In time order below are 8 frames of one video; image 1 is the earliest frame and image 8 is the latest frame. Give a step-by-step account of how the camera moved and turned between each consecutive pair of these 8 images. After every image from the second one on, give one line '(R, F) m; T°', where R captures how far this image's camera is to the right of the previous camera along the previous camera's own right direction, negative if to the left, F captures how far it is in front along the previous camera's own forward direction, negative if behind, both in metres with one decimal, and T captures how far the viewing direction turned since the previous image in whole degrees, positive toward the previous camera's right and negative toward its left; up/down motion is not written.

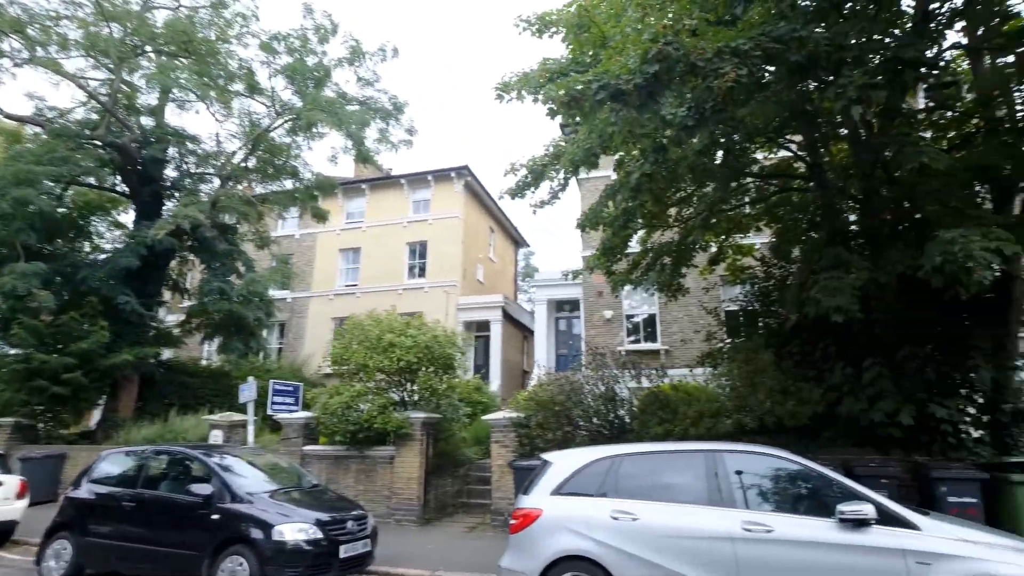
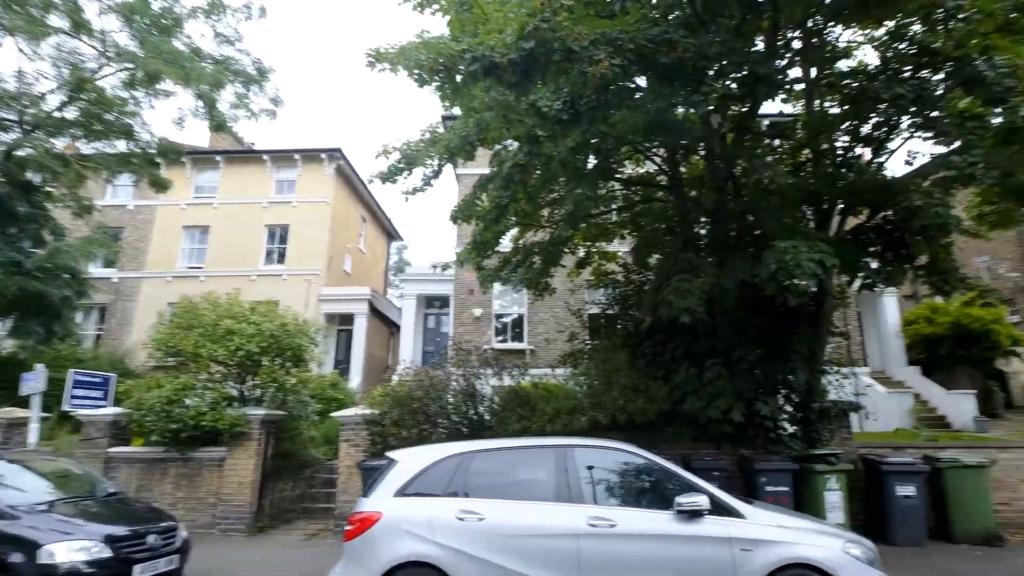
(+0.2, +0.4) m; +13°
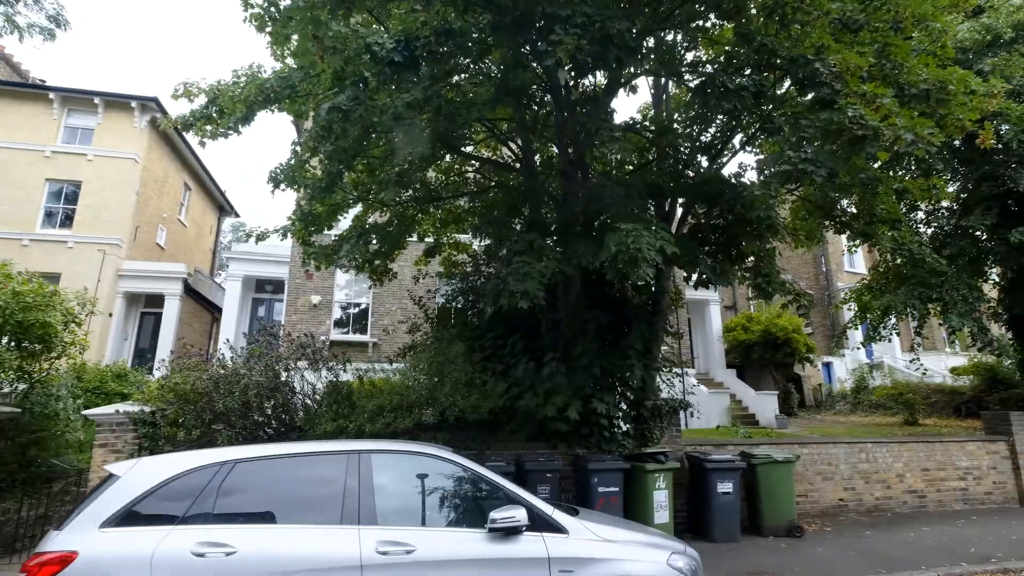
(+0.5, +0.9) m; +15°
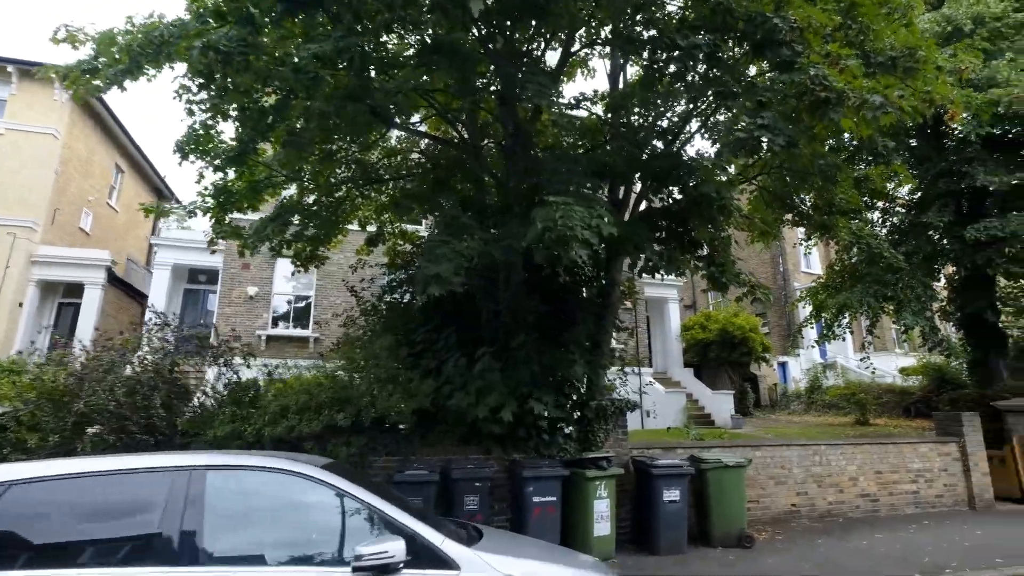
(+0.5, +0.8) m; +4°
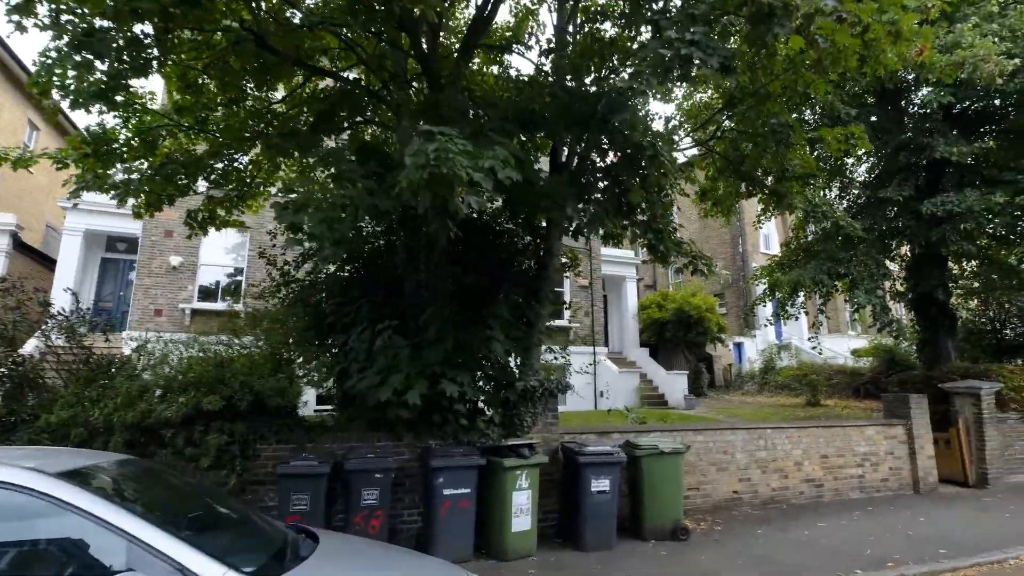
(+0.7, +0.8) m; +3°
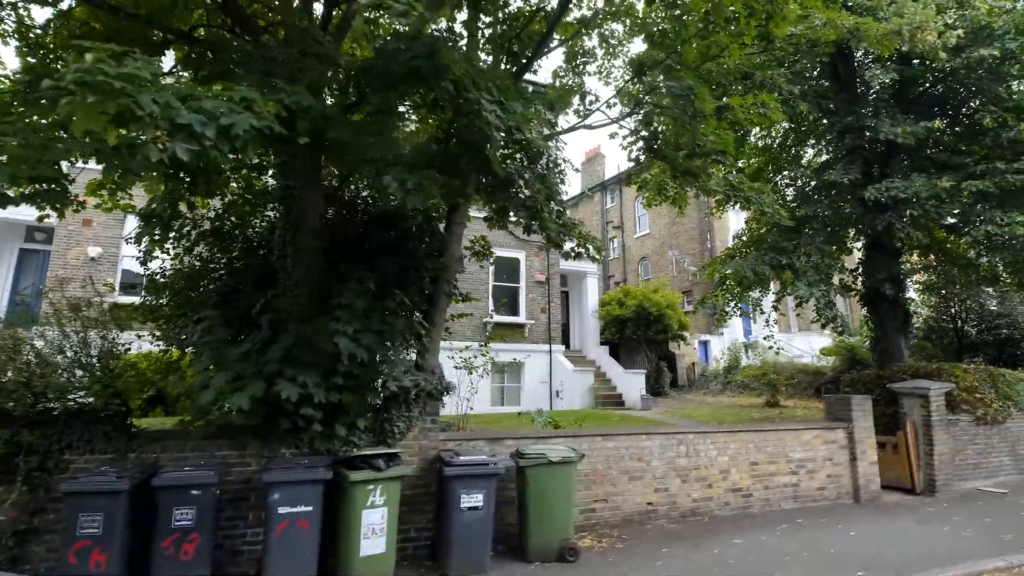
(+1.4, +0.8) m; +1°
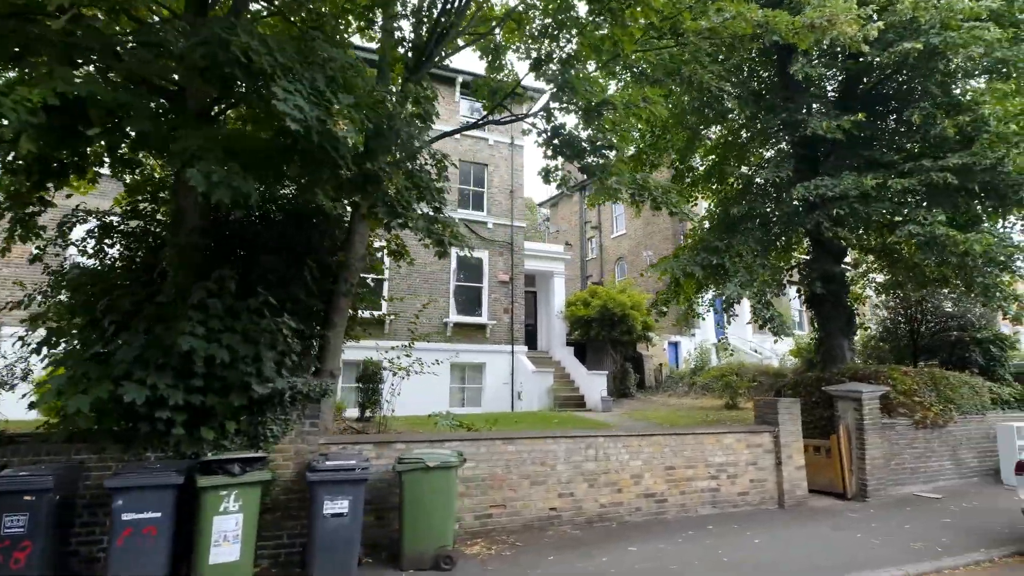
(+1.3, +0.2) m; 0°
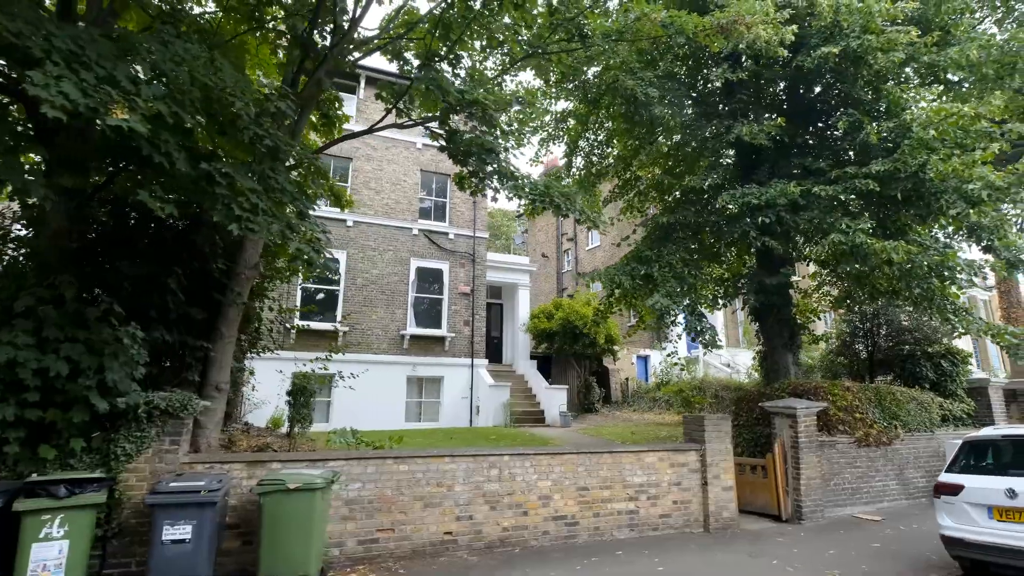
(+1.3, +0.3) m; 0°
